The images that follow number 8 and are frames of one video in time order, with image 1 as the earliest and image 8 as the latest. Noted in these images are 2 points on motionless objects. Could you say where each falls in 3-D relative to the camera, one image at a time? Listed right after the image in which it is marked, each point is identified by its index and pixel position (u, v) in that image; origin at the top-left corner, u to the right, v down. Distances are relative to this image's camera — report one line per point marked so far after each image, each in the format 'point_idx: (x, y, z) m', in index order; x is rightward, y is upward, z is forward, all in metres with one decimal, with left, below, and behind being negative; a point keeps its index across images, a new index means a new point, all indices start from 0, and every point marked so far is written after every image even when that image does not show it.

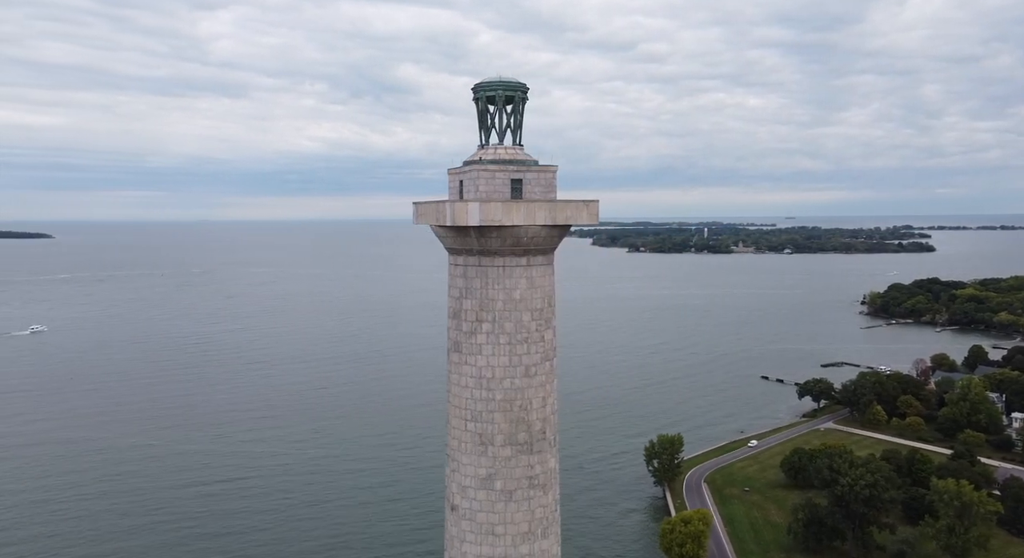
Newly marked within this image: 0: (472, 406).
0: (-0.9, -2.8, +19.8) m
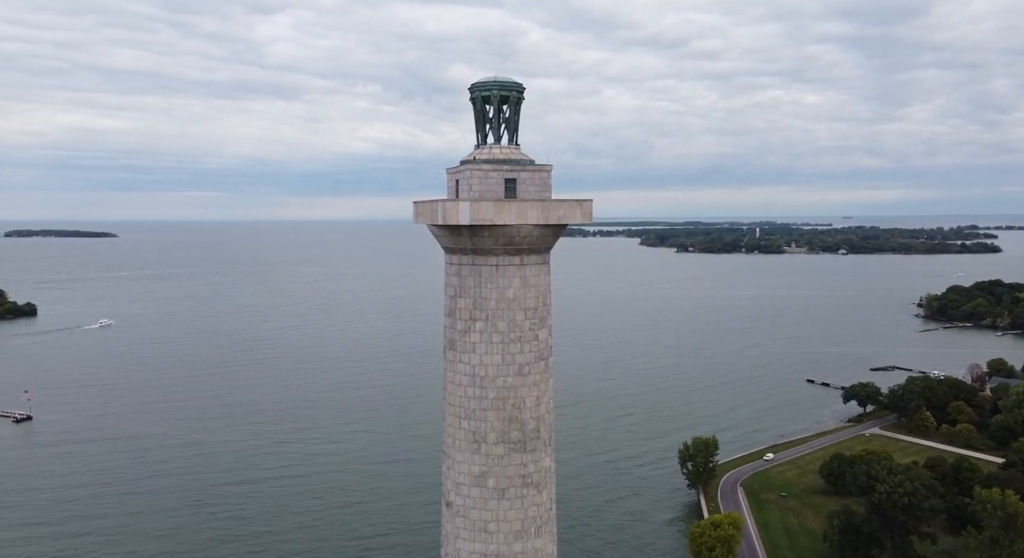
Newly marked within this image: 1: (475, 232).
0: (-1.0, -2.8, +19.9) m
1: (-0.8, +1.0, +19.4) m
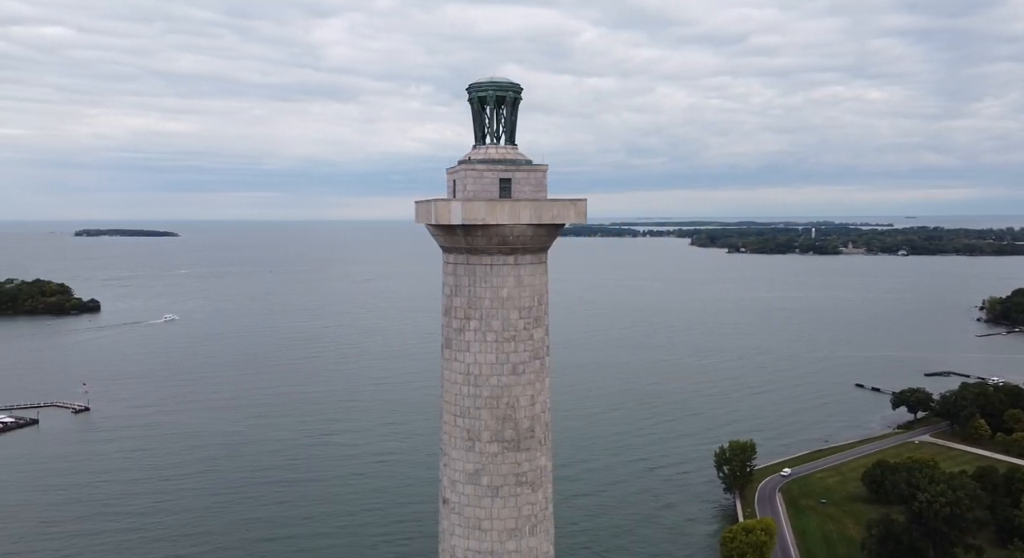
0: (-1.1, -2.7, +20.1) m
1: (-0.9, +1.0, +19.6) m
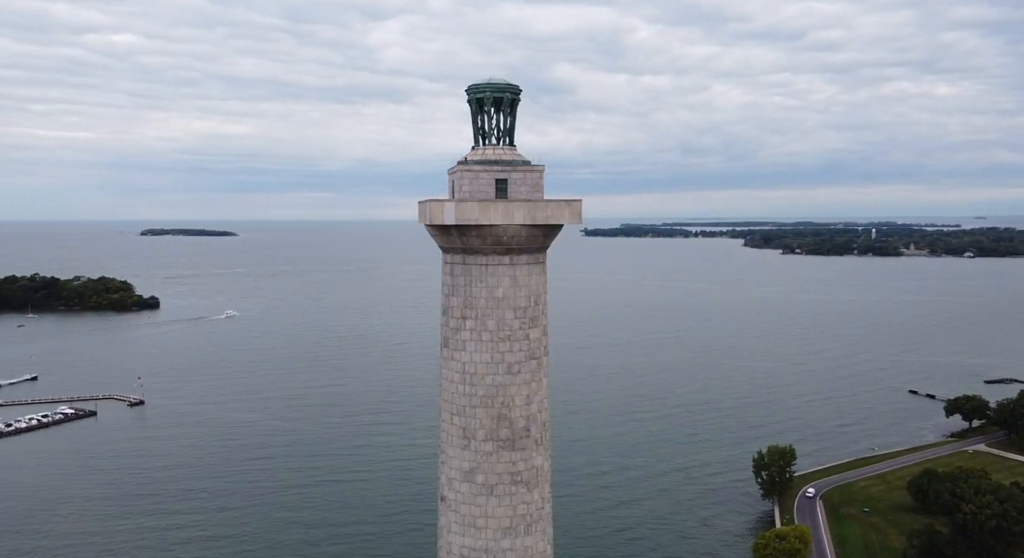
0: (-1.2, -2.7, +20.3) m
1: (-1.1, +1.0, +19.8) m
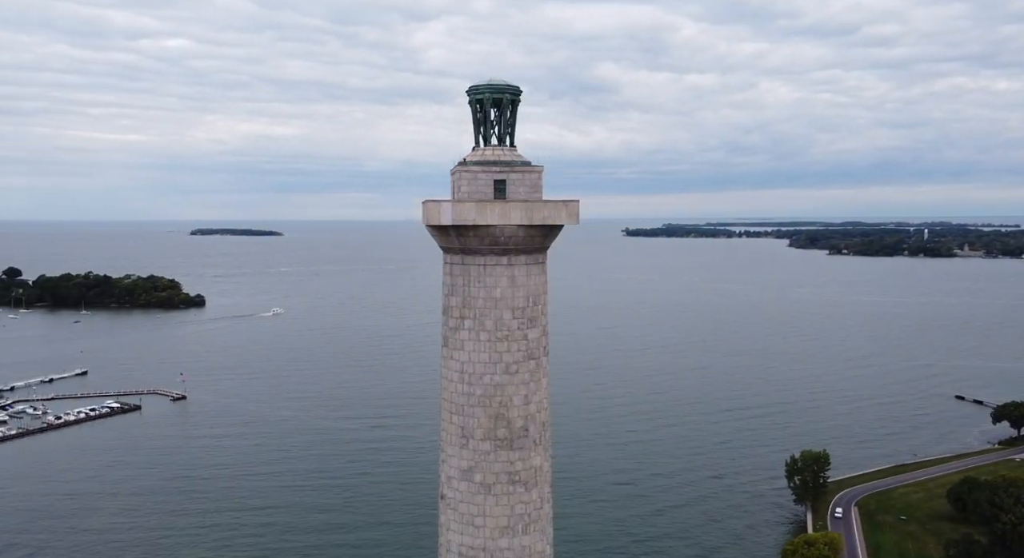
0: (-1.3, -2.7, +20.5) m
1: (-1.1, +1.0, +19.9) m
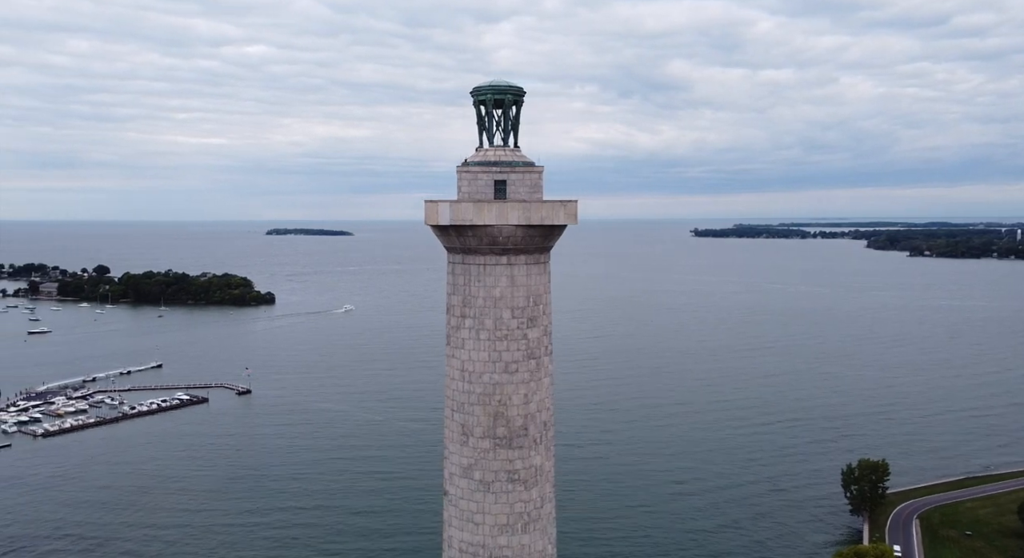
0: (-1.3, -2.7, +20.7) m
1: (-1.1, +1.0, +20.1) m
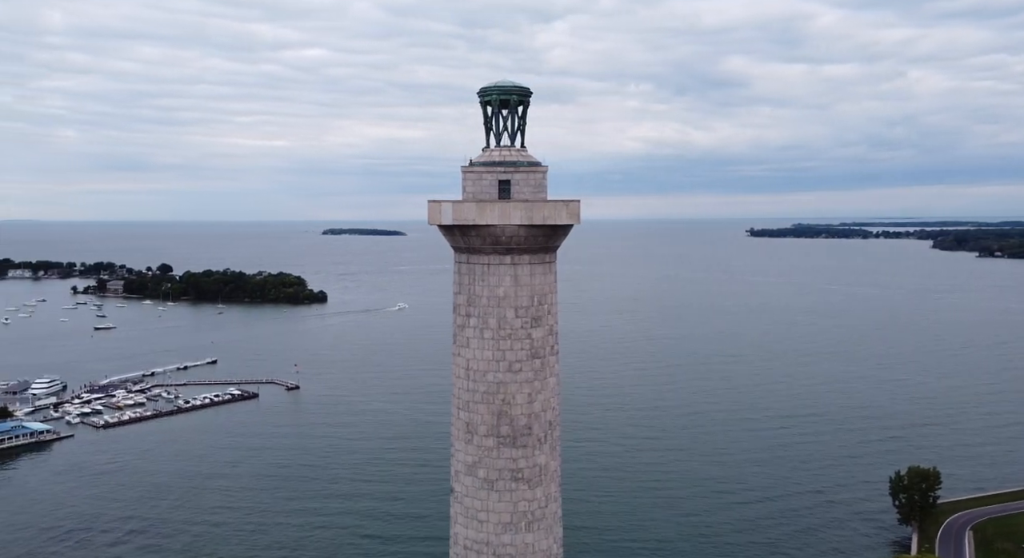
0: (-1.1, -2.7, +20.7) m
1: (-1.1, +1.1, +20.1) m
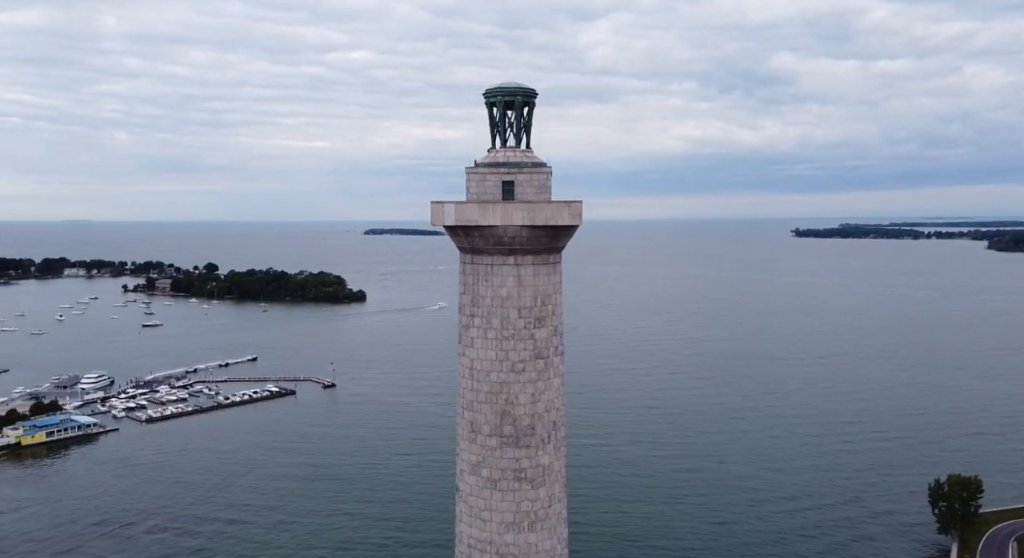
0: (-1.0, -2.7, +20.7) m
1: (-1.0, +1.0, +20.1) m
